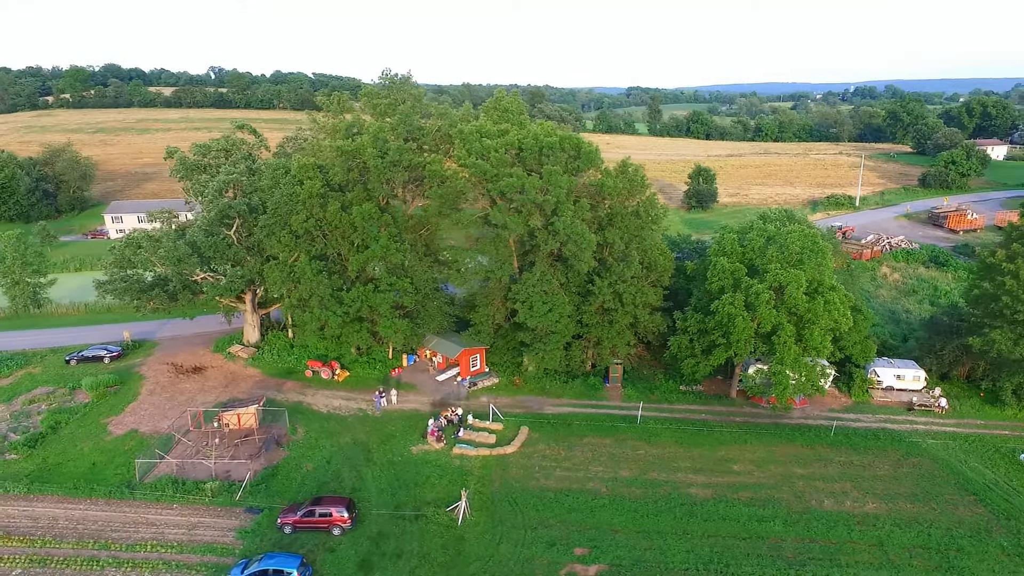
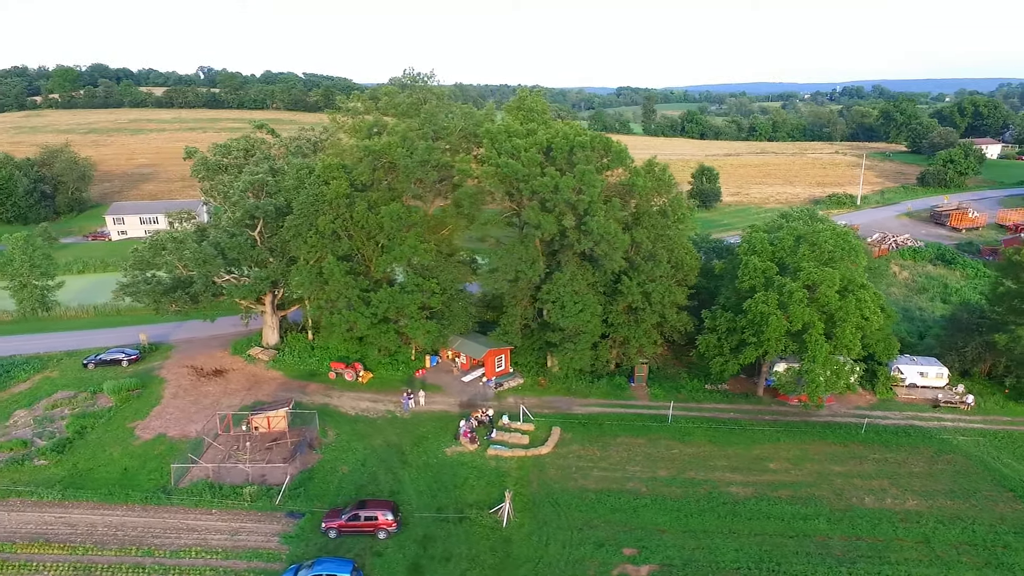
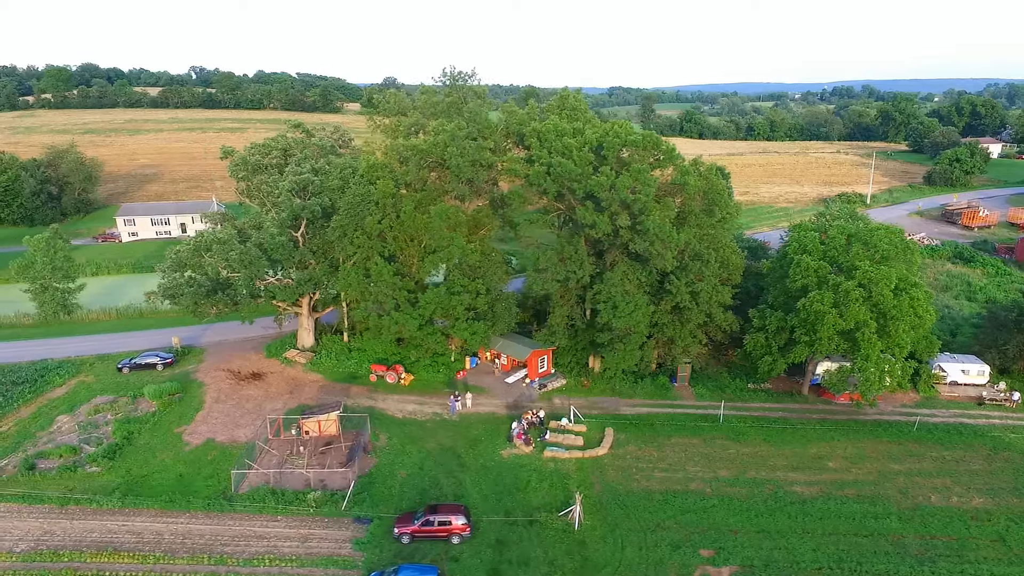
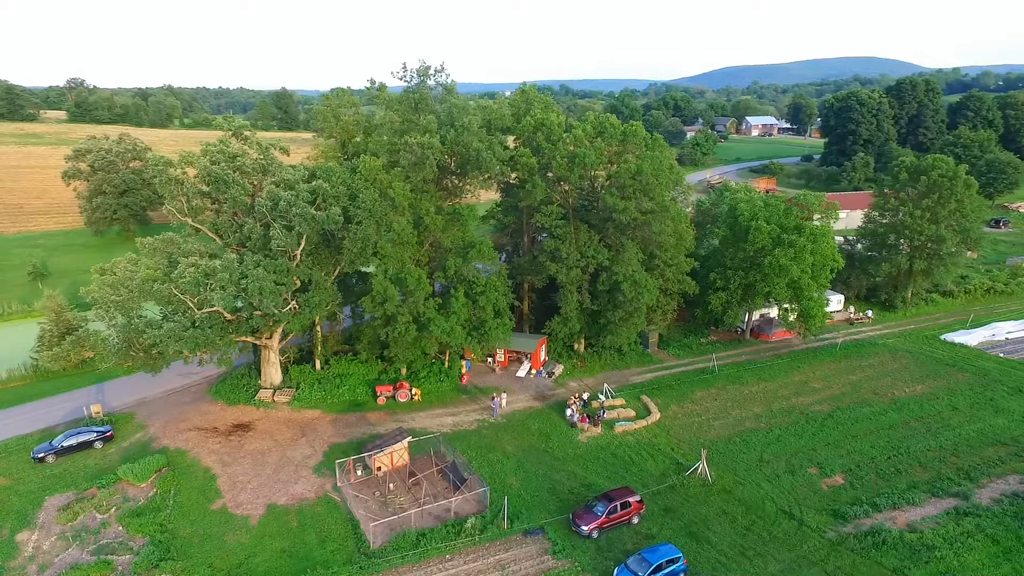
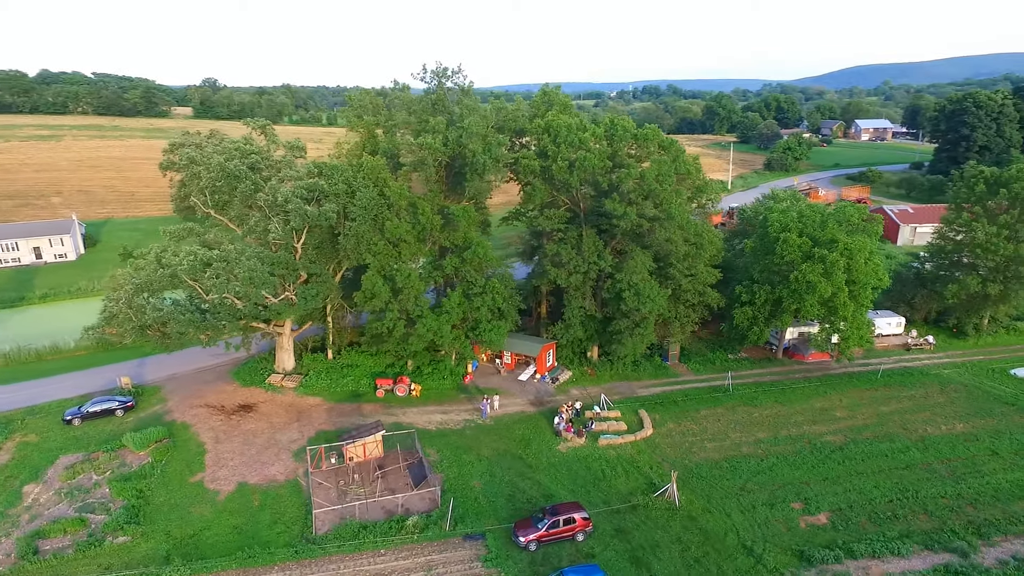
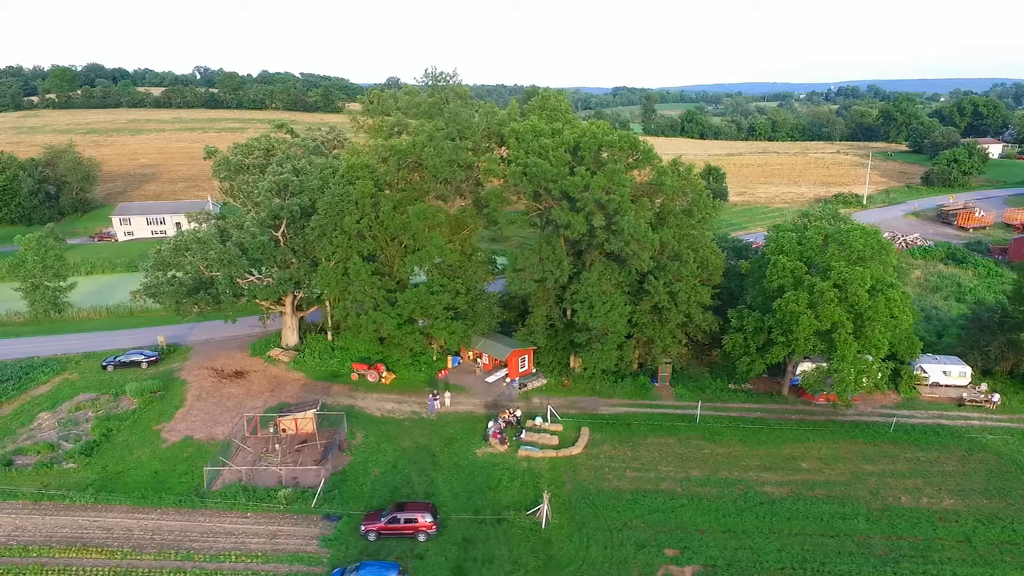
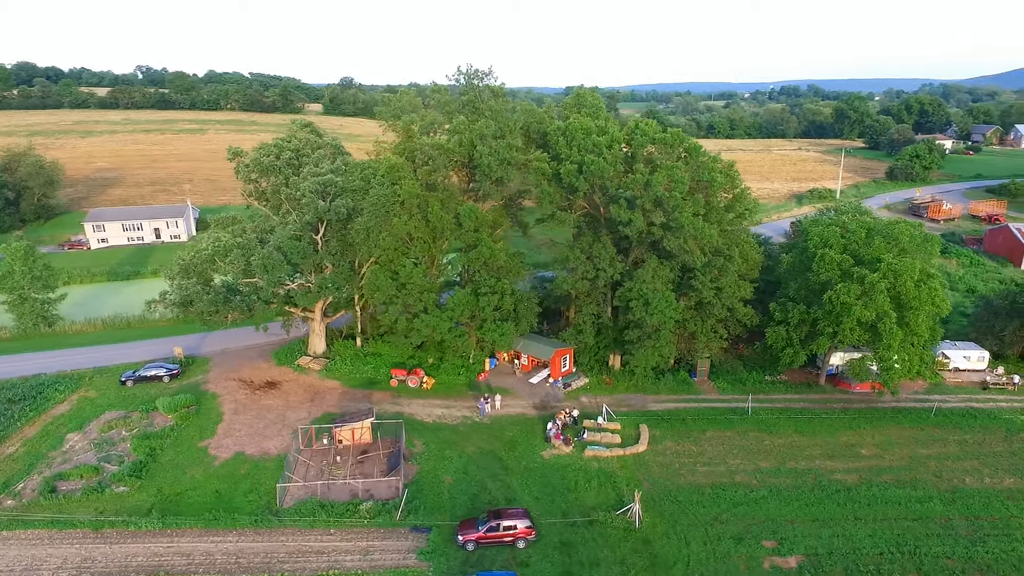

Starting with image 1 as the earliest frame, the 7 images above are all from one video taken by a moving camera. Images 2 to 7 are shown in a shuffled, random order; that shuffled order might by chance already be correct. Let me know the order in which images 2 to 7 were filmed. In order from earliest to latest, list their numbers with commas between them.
2, 6, 3, 7, 5, 4
